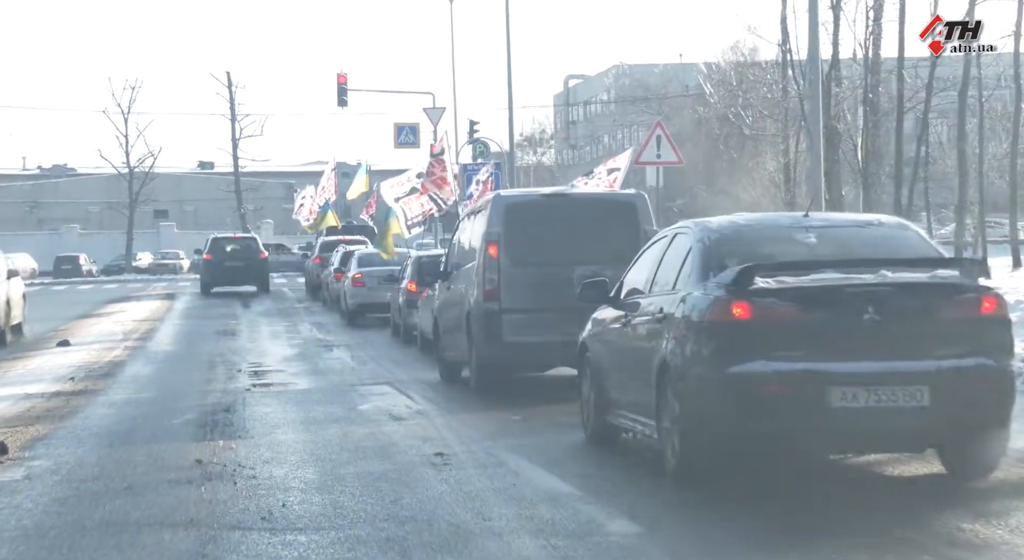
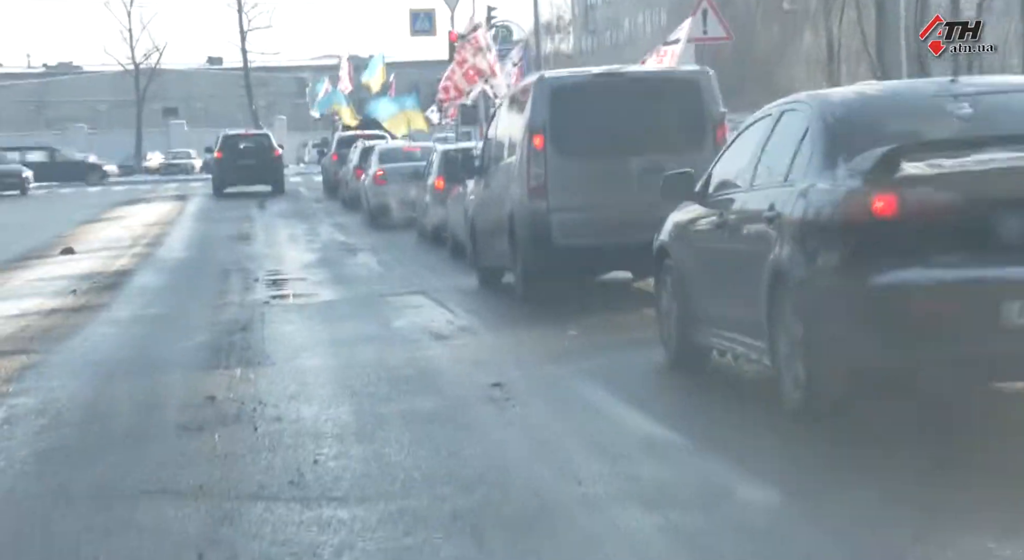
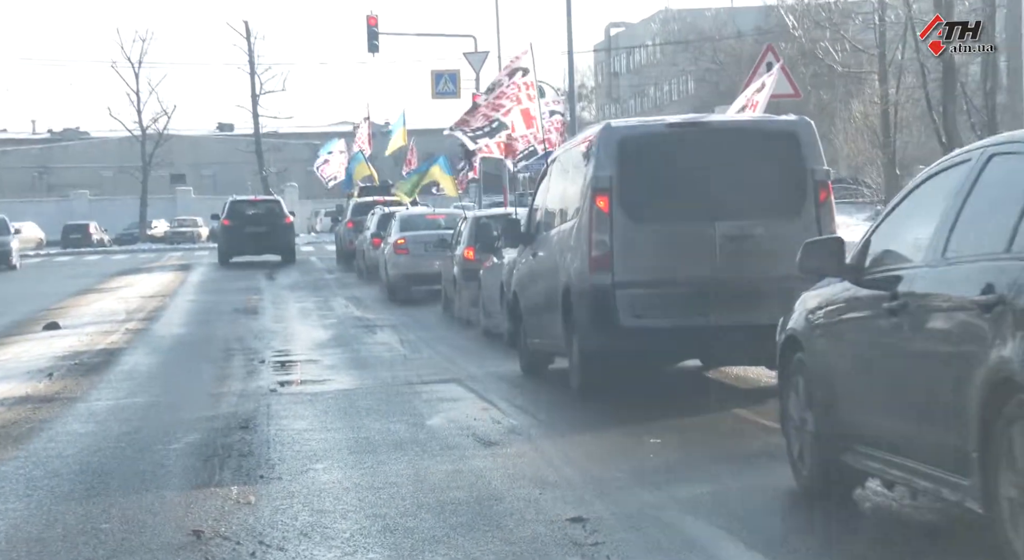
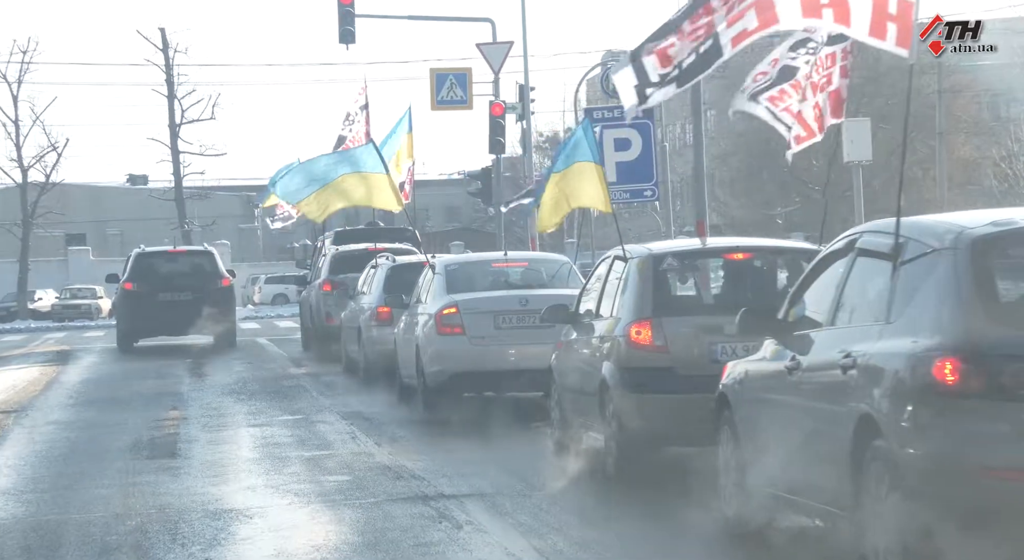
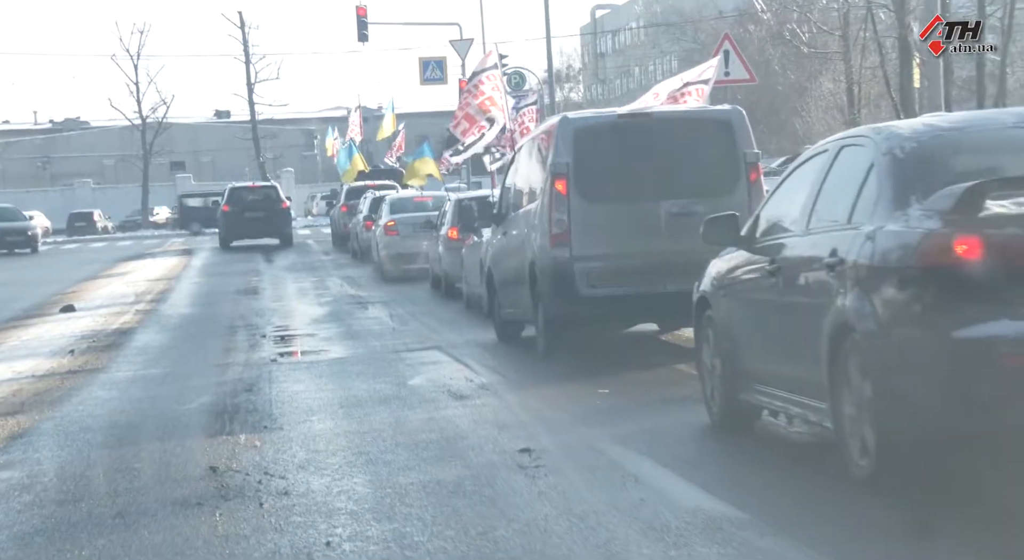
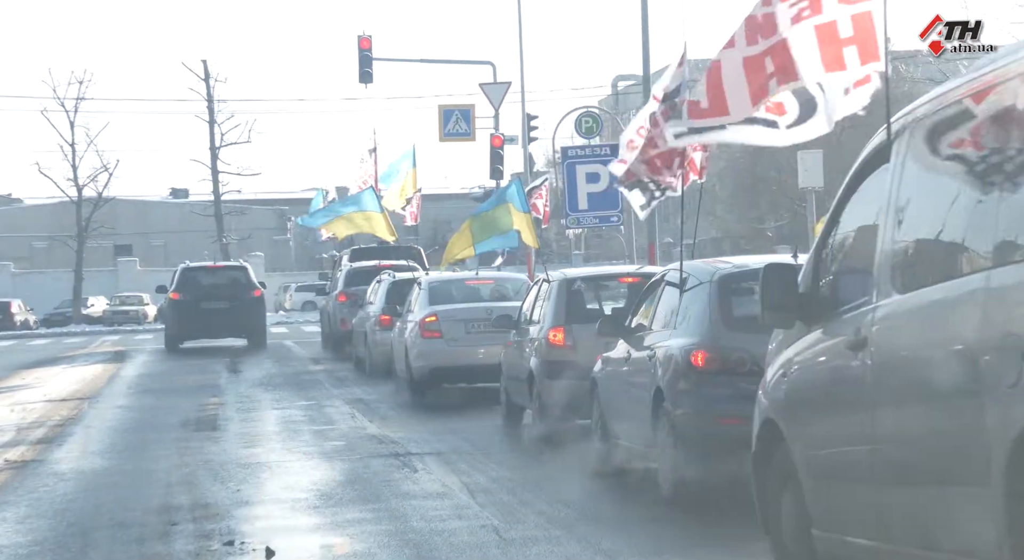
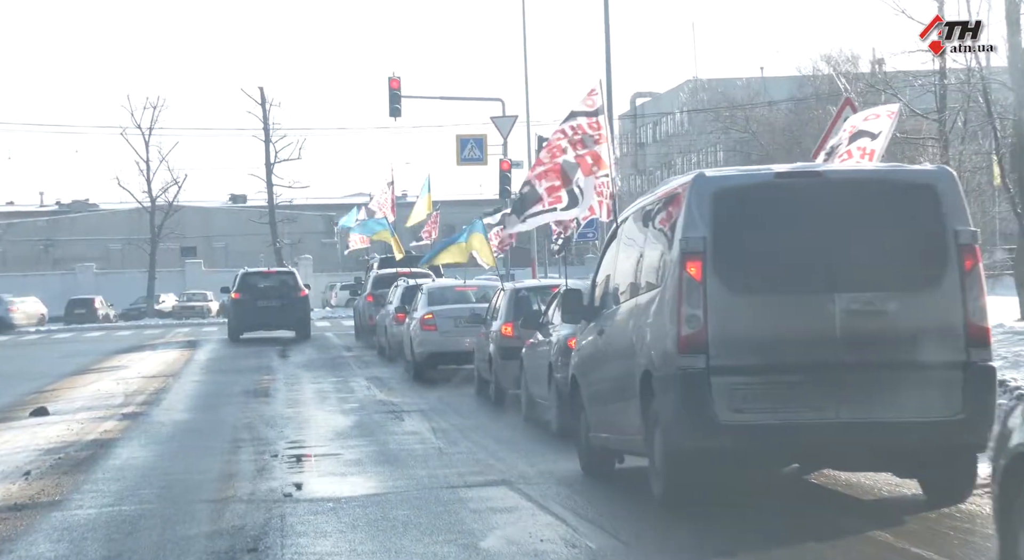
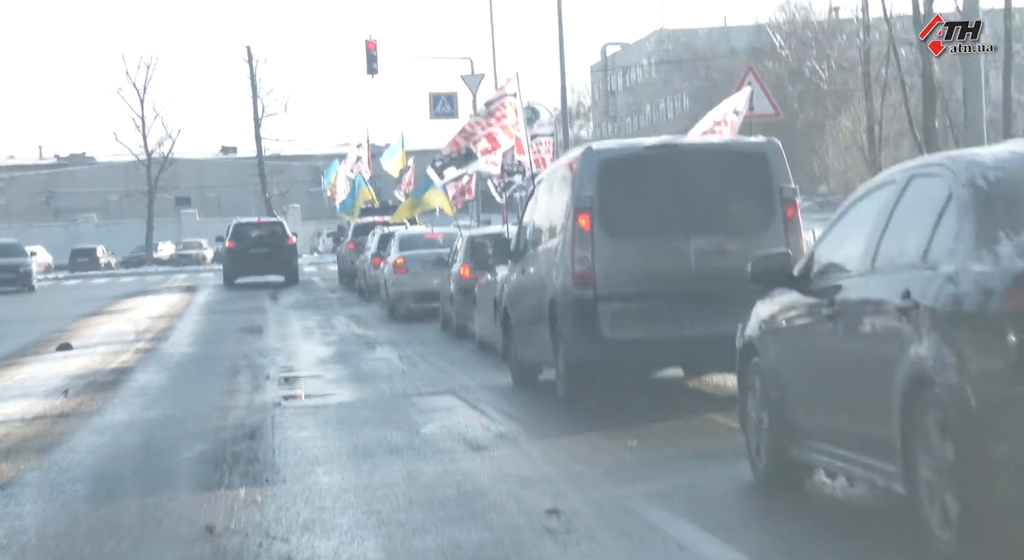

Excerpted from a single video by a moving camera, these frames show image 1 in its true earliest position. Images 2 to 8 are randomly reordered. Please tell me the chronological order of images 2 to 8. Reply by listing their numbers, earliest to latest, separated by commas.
2, 5, 8, 3, 7, 6, 4
